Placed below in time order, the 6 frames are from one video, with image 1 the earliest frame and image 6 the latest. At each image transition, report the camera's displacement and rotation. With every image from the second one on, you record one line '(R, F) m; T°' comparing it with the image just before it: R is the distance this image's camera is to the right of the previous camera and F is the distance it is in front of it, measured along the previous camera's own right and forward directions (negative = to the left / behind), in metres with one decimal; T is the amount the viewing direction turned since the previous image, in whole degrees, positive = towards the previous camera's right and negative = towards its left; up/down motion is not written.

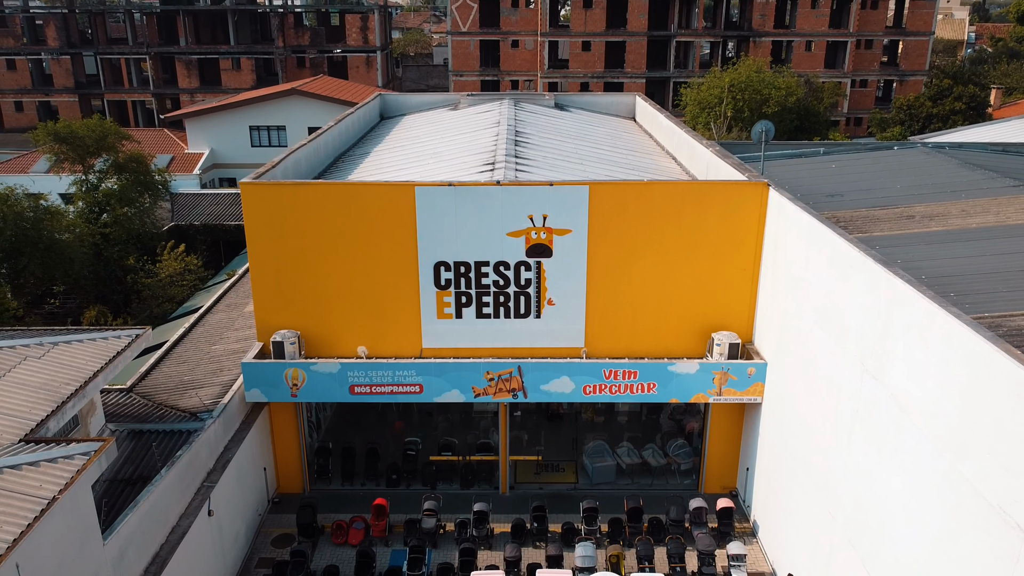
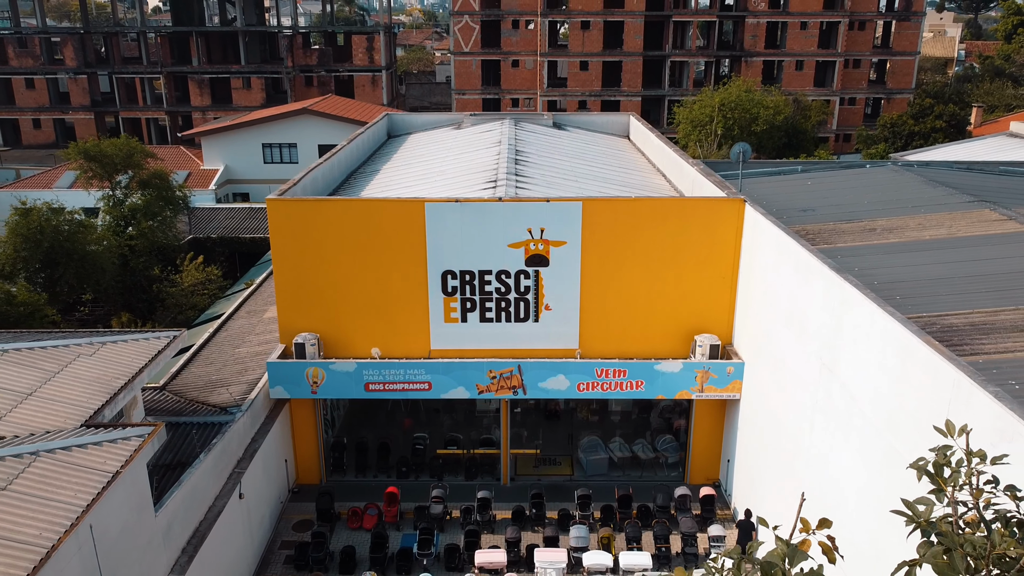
(0.0, -1.2) m; 0°
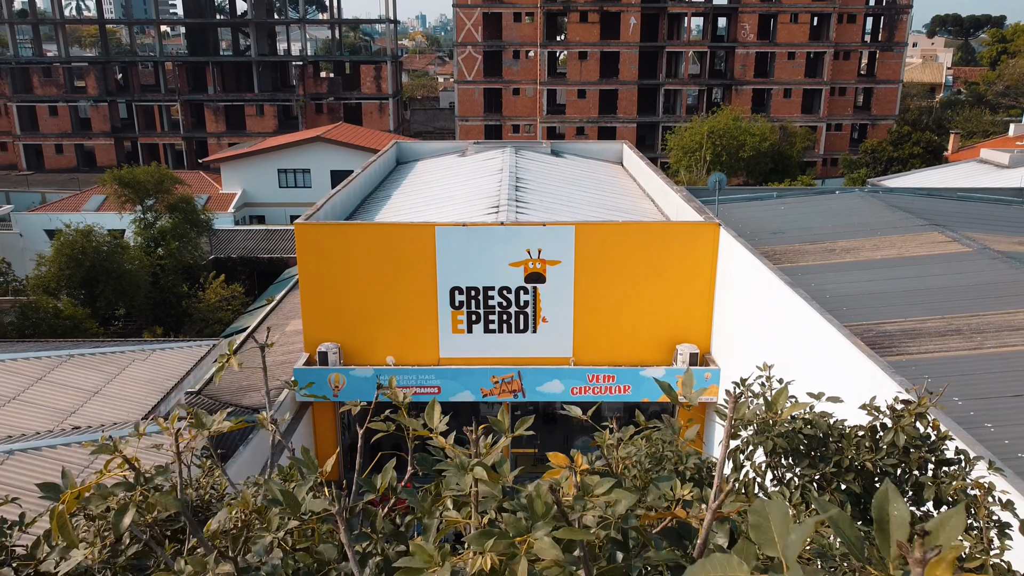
(0.0, -1.6) m; 0°
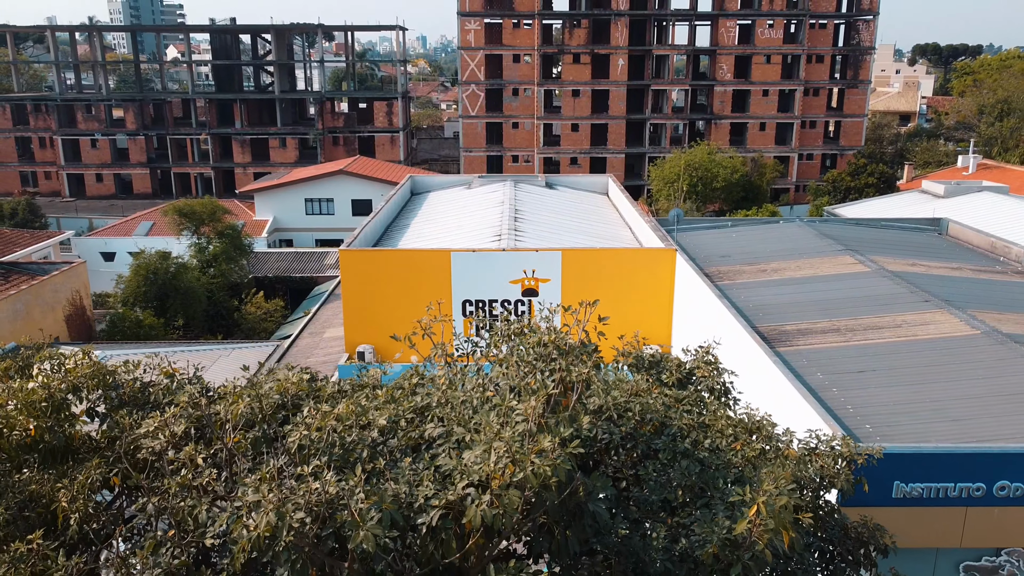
(0.0, -3.7) m; 0°
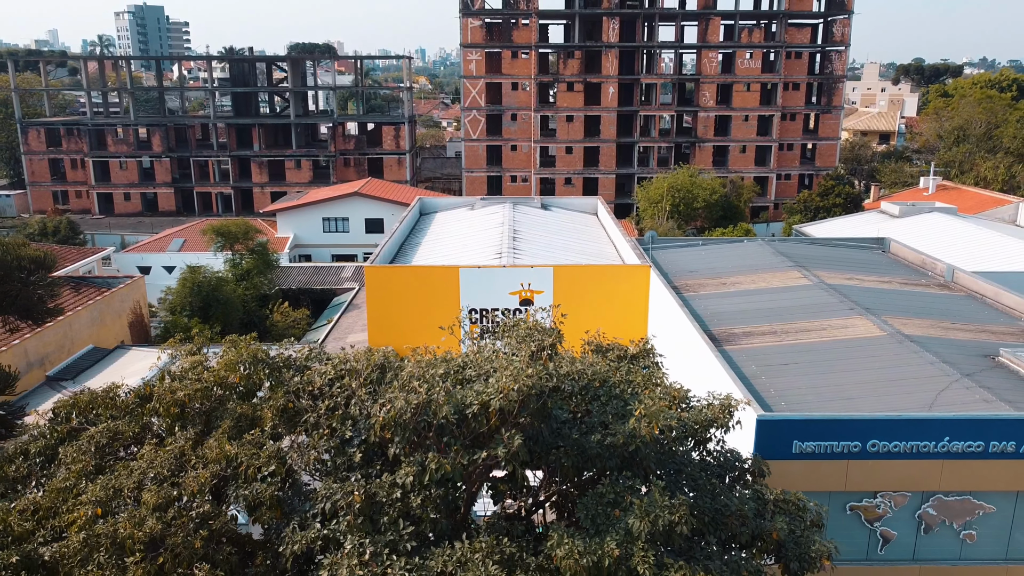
(0.0, -3.2) m; 0°
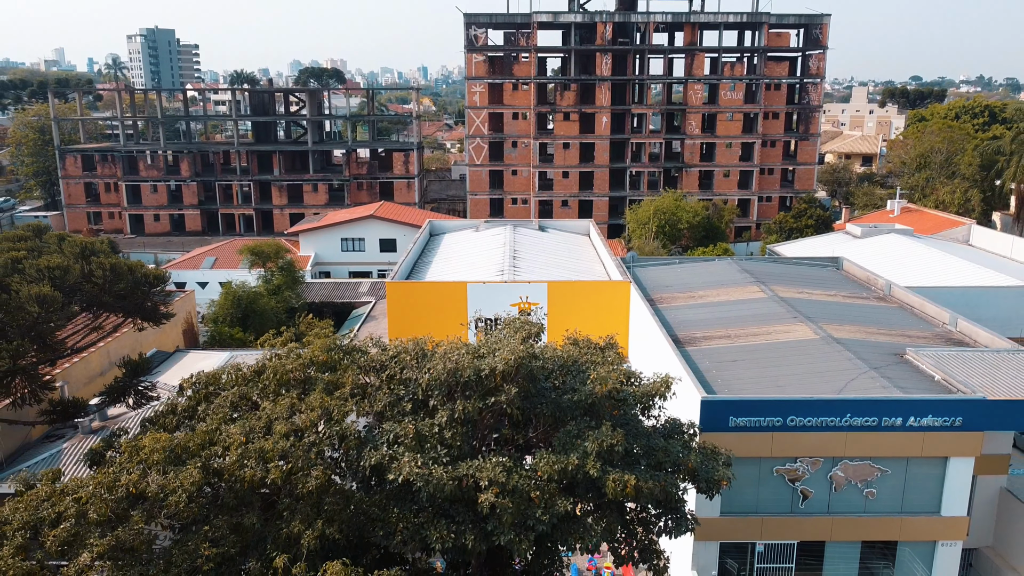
(0.0, -3.6) m; 0°
